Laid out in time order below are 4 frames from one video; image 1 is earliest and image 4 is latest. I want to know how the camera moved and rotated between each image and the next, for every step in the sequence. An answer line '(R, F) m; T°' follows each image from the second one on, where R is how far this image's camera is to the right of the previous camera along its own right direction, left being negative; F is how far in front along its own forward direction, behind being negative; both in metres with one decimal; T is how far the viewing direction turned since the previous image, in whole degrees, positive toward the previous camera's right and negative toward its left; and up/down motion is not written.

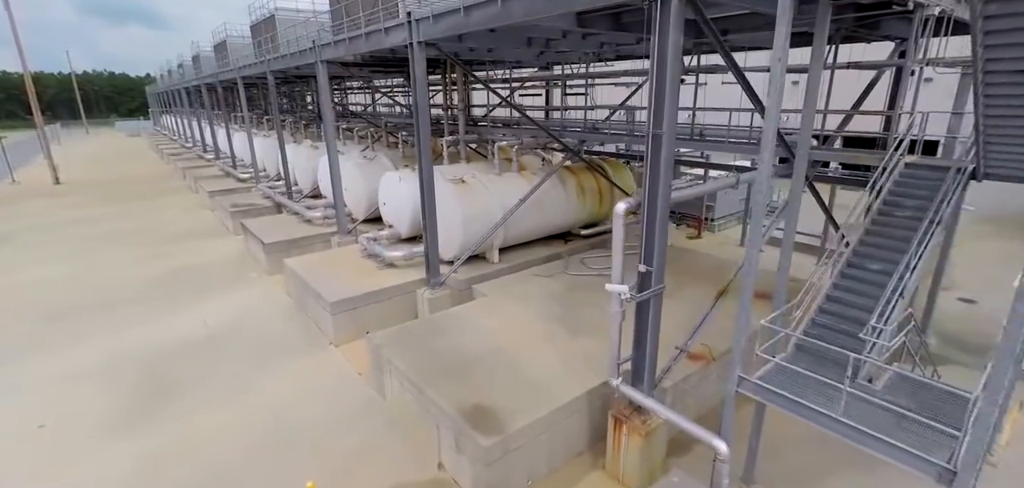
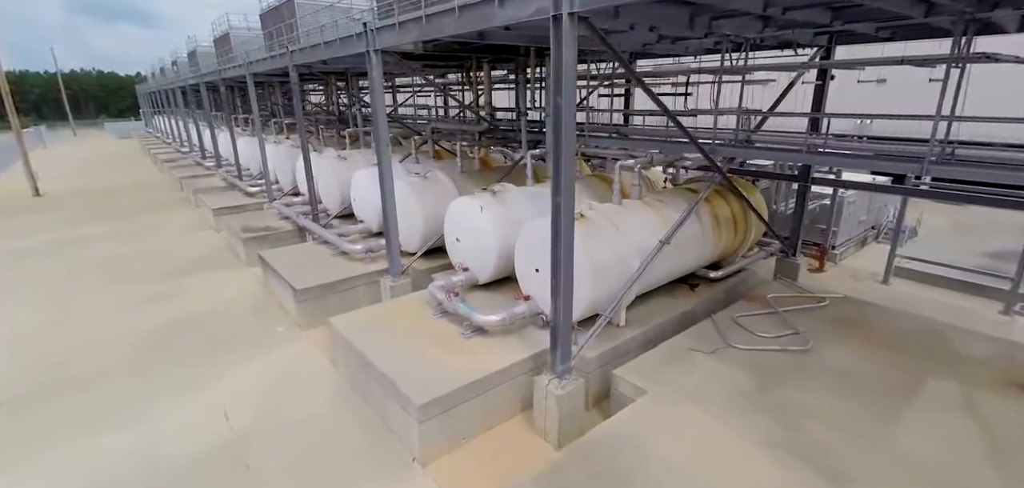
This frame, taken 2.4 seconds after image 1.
(-1.2, +1.6) m; +1°
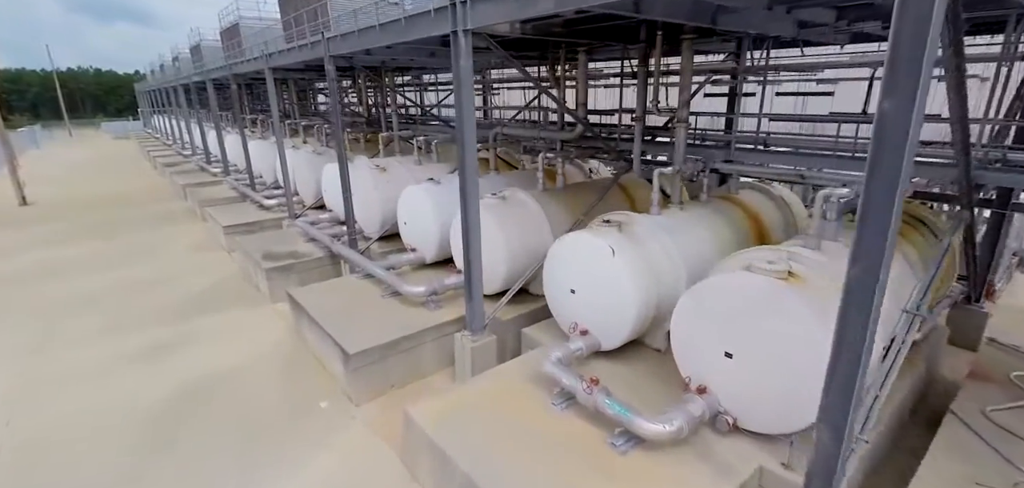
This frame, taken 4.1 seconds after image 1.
(-1.0, +1.3) m; 0°
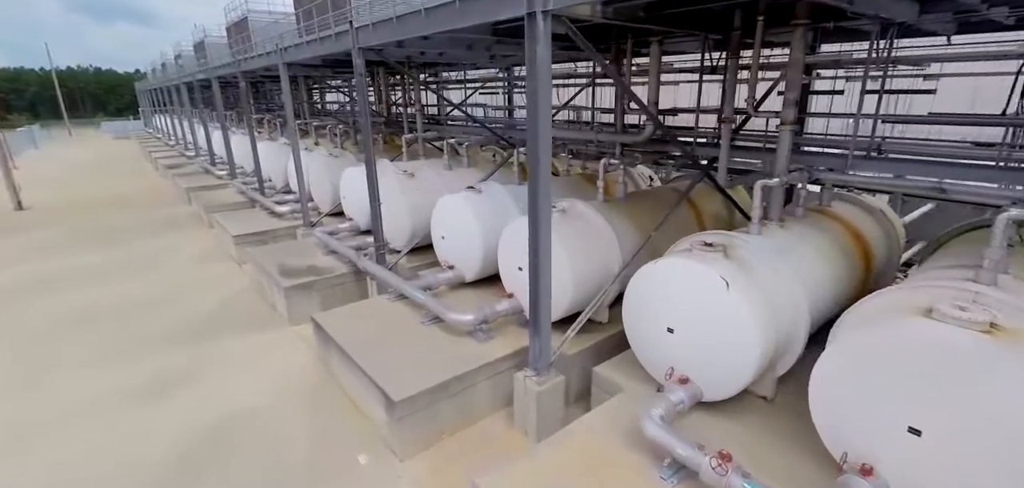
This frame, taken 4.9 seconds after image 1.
(-0.5, +0.6) m; 0°
